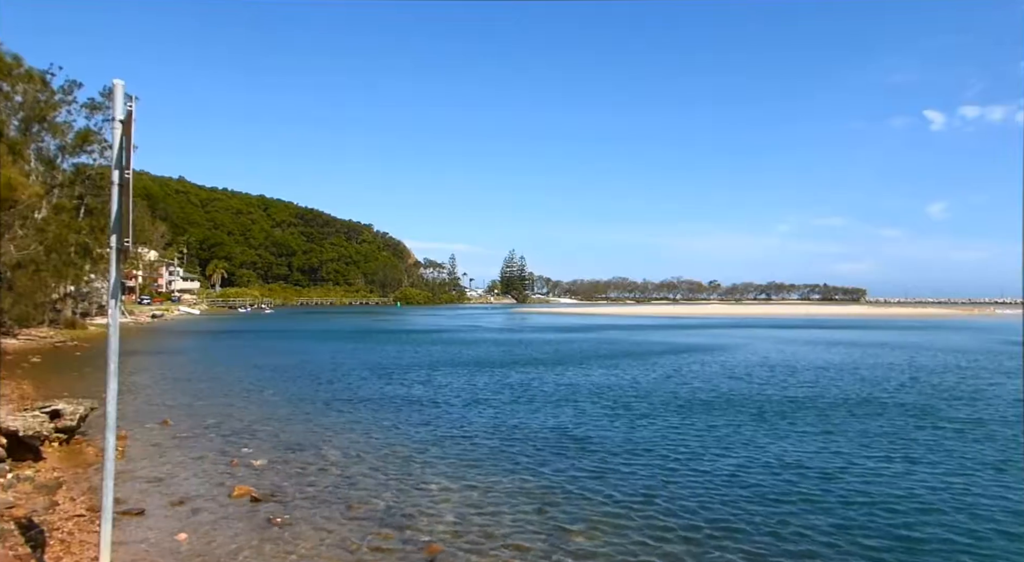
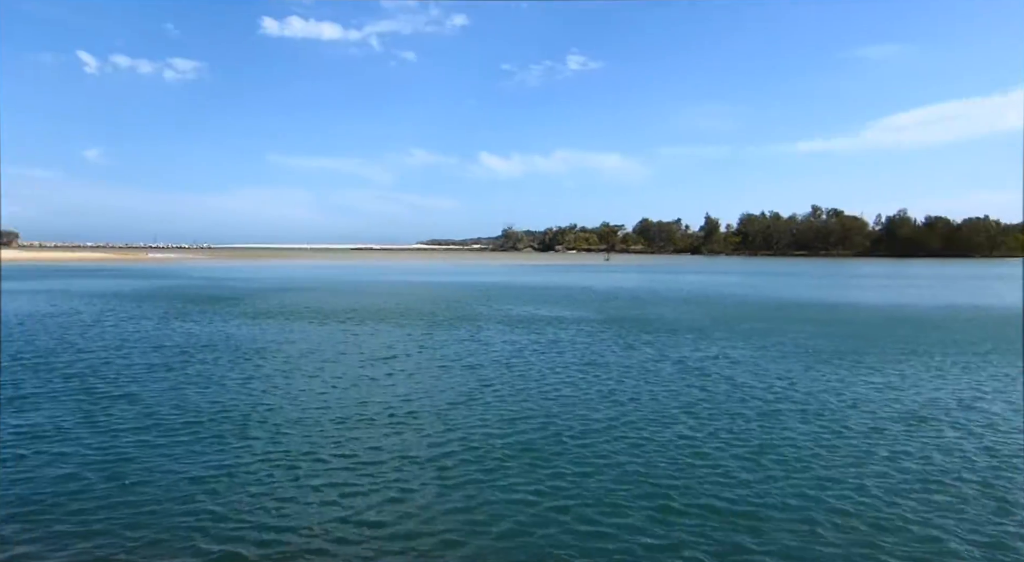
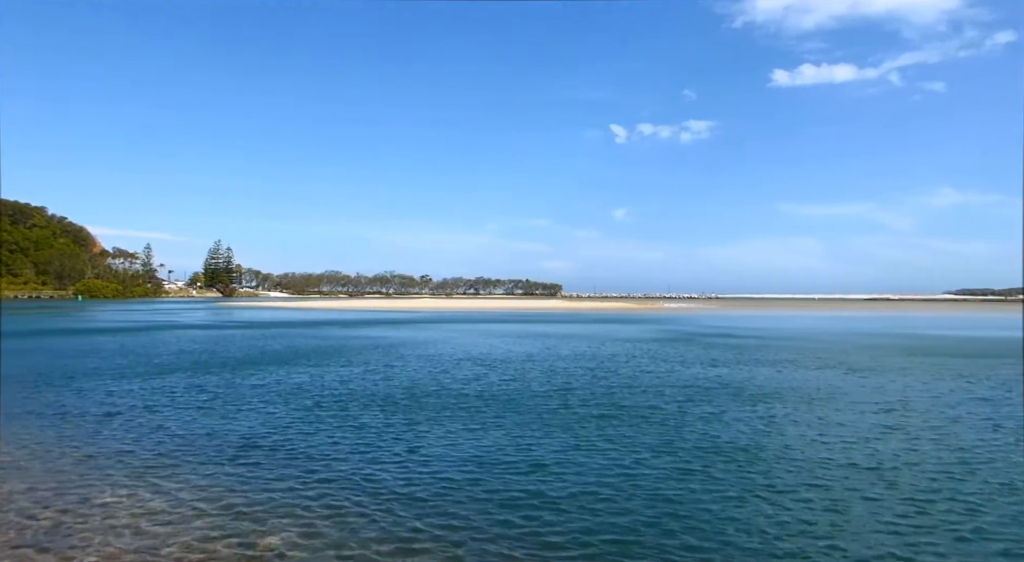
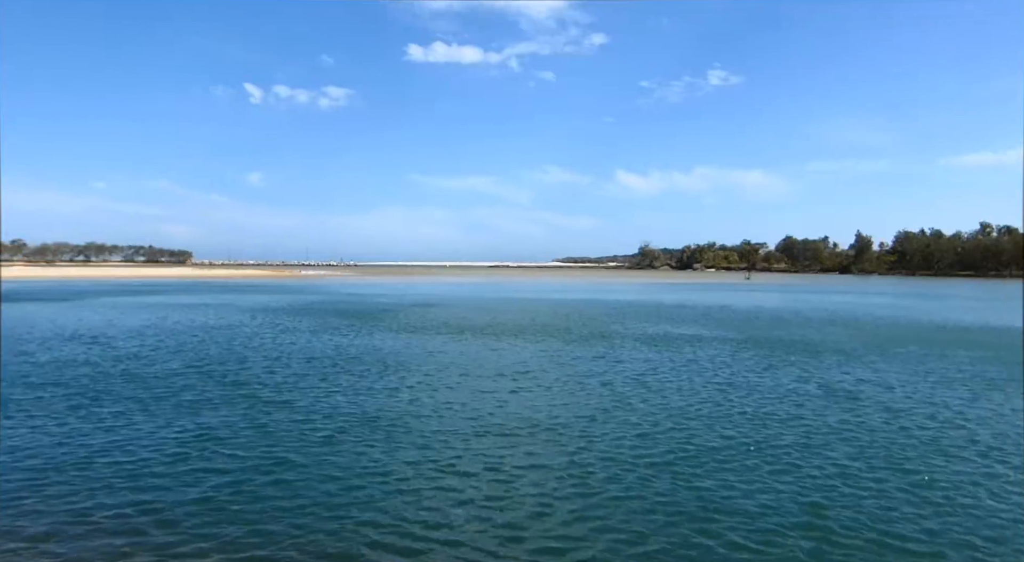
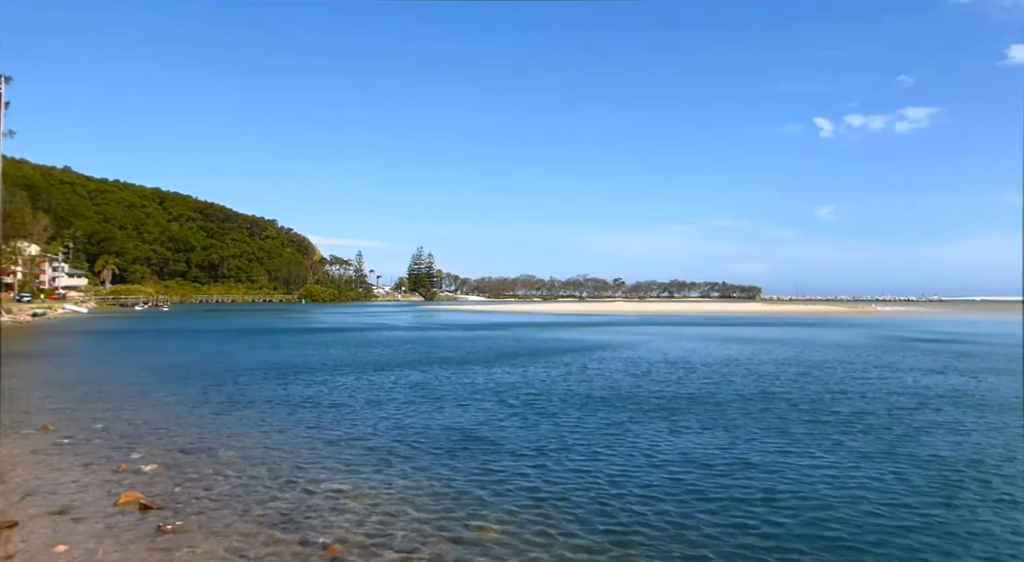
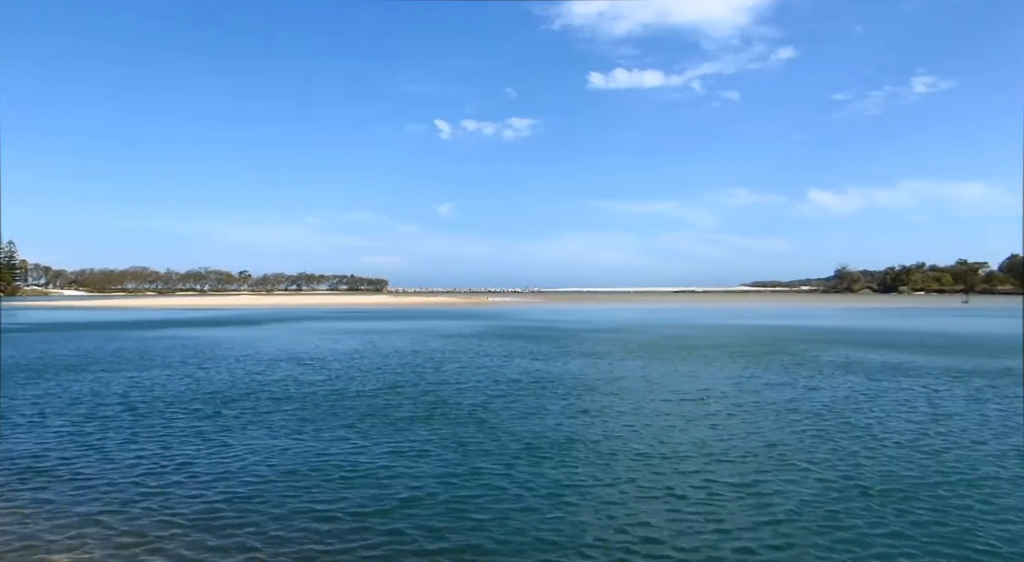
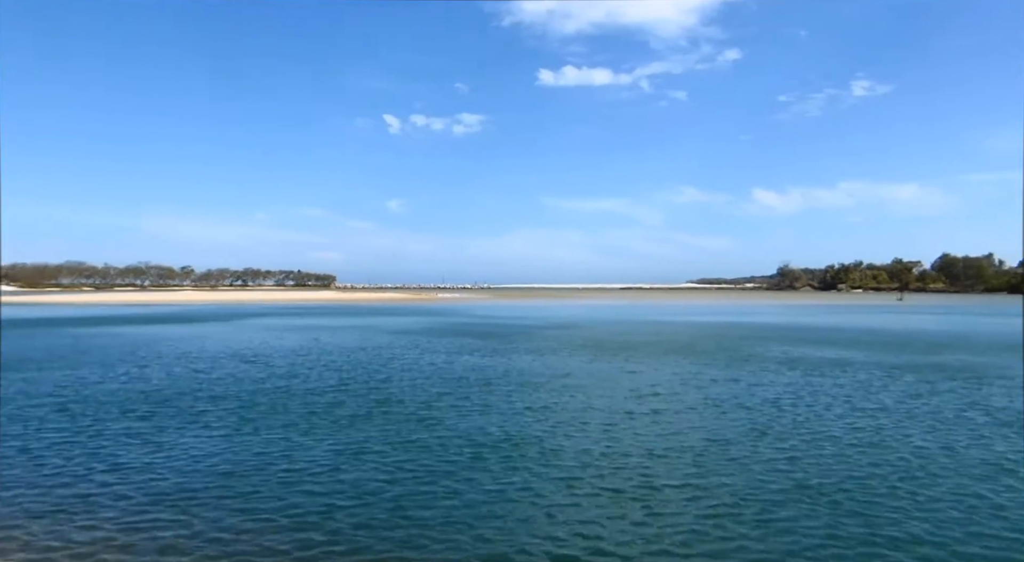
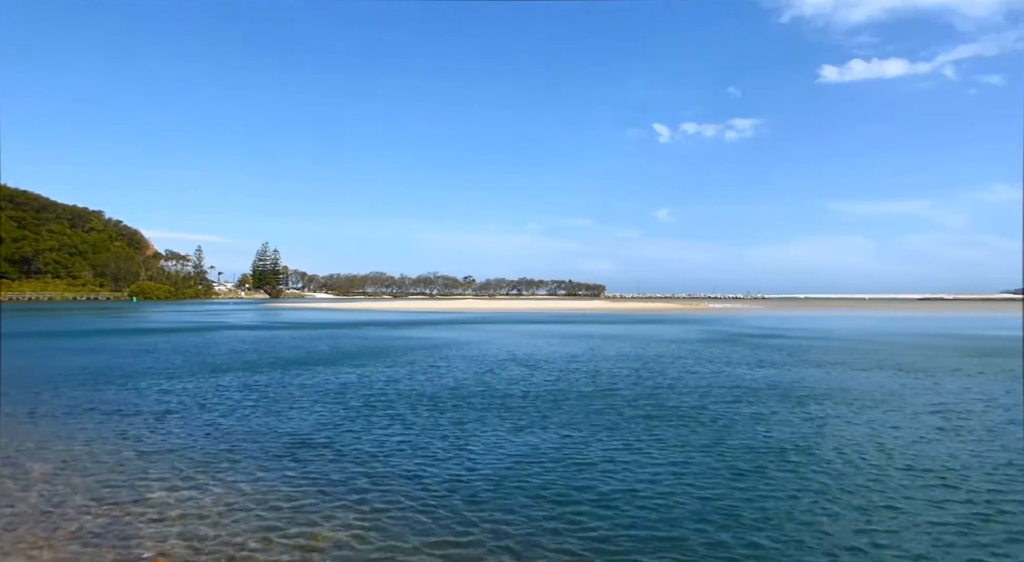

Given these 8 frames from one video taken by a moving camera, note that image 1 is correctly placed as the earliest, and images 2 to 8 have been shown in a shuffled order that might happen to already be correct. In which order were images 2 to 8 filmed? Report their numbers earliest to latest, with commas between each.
5, 8, 3, 6, 7, 4, 2
